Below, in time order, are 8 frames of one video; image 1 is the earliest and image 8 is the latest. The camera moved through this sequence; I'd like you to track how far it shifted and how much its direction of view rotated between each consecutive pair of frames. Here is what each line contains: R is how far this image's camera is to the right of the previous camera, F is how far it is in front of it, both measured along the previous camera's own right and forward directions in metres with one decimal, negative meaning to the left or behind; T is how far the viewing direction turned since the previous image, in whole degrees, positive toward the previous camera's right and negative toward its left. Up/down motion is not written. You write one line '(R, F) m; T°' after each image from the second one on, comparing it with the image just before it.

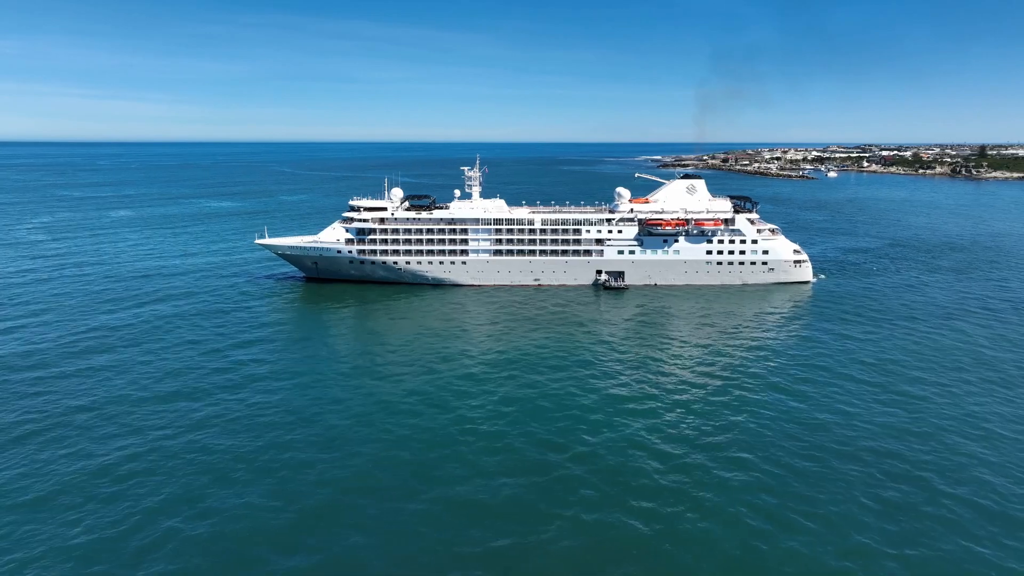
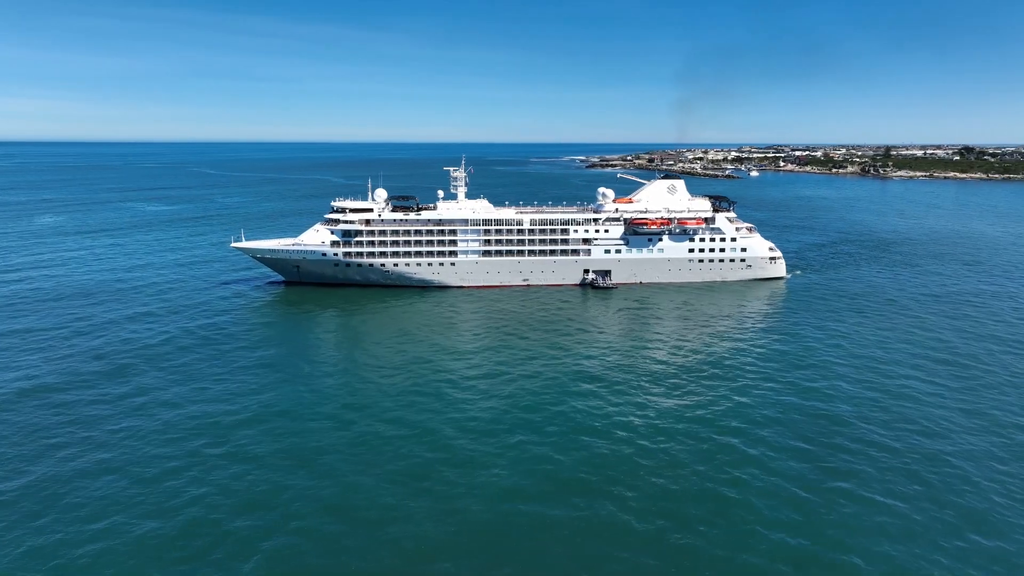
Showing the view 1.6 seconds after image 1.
(-5.7, +0.3) m; +6°
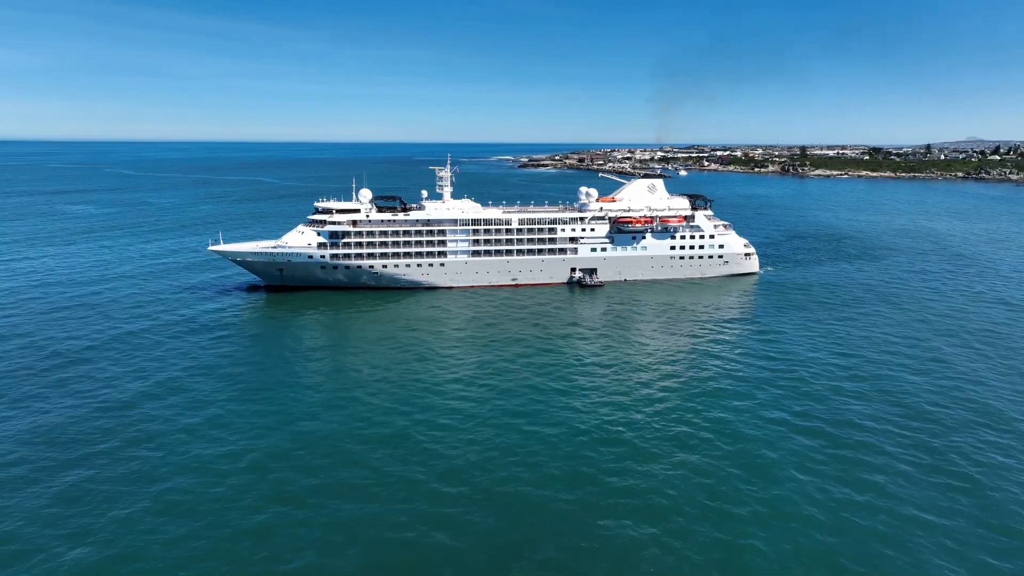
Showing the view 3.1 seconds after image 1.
(-5.5, +0.3) m; +6°
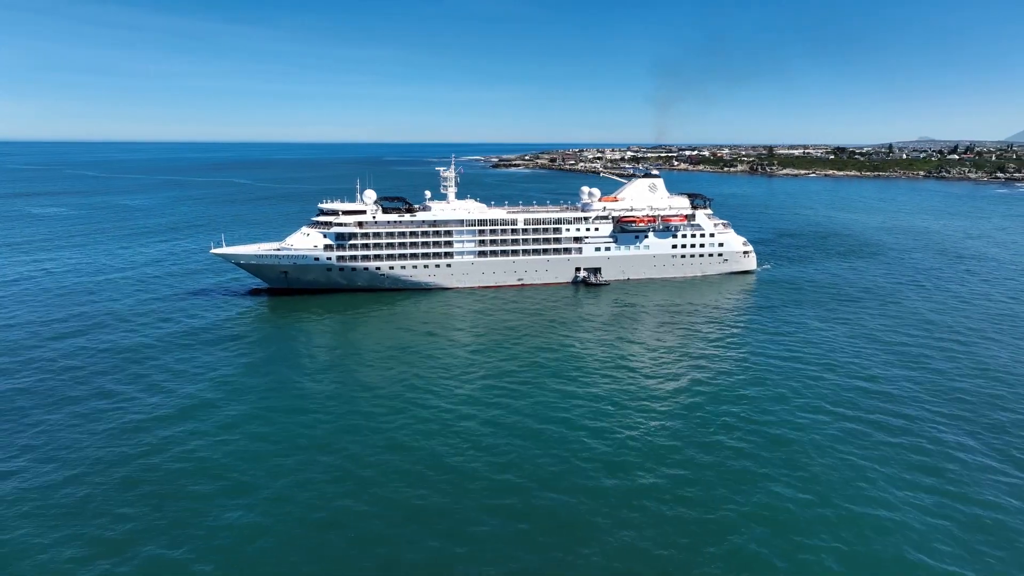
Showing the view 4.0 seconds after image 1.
(-3.3, +0.1) m; +3°
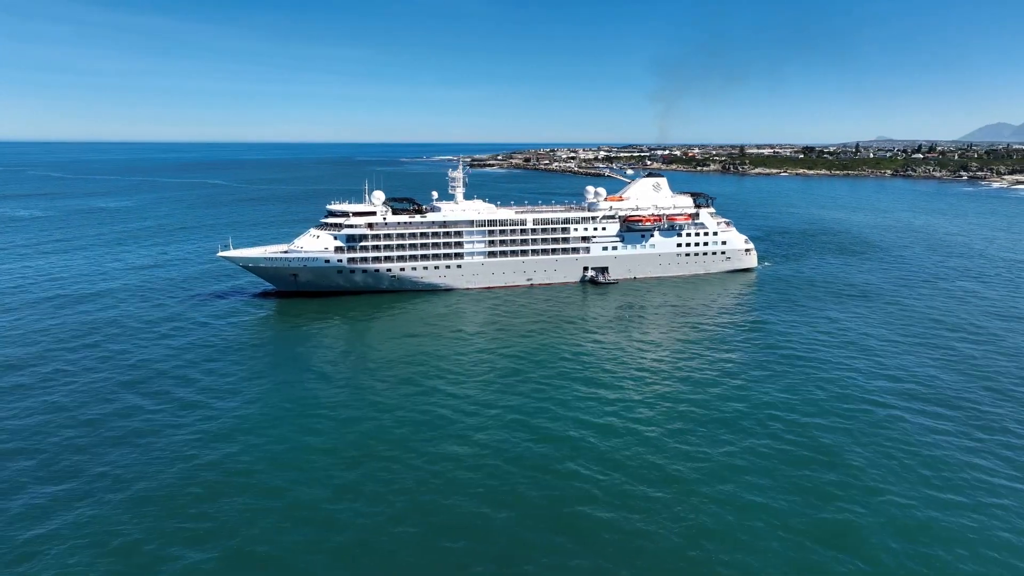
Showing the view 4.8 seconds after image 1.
(-3.4, +0.2) m; +3°
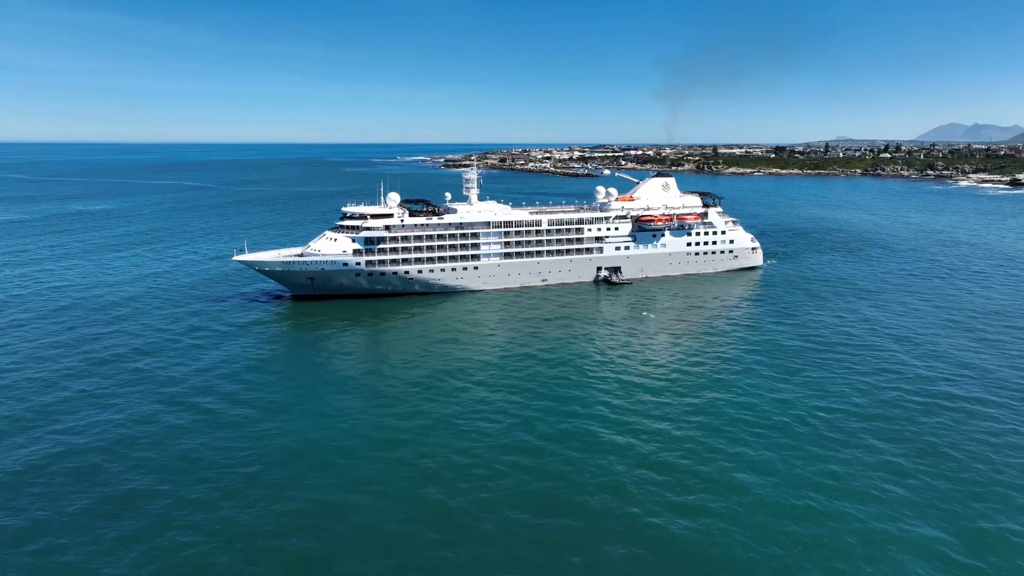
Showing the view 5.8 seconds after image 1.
(-3.9, +0.2) m; +3°
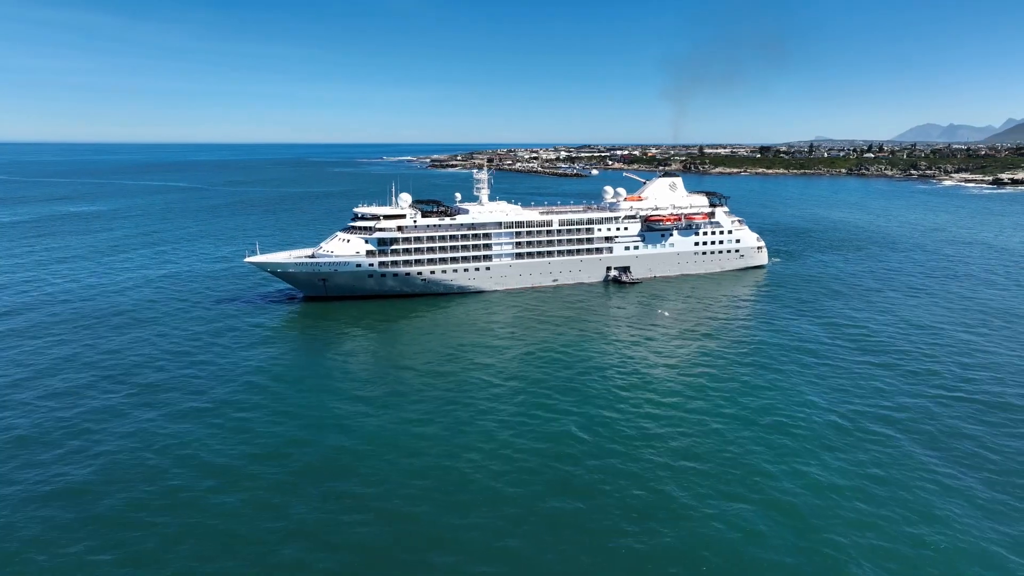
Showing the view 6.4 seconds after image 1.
(-2.4, +0.1) m; +1°
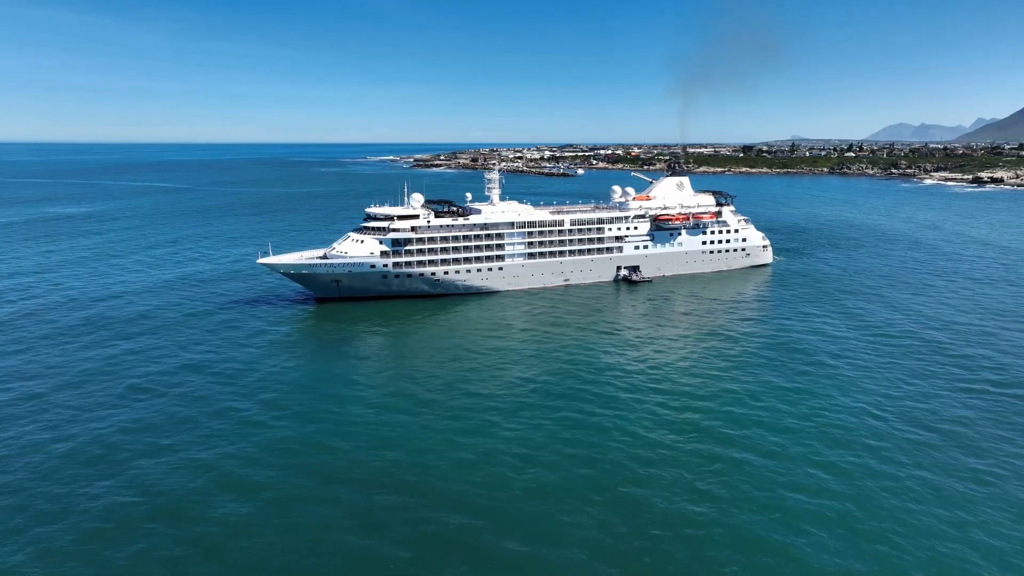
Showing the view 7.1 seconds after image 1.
(-2.7, +0.3) m; +2°
